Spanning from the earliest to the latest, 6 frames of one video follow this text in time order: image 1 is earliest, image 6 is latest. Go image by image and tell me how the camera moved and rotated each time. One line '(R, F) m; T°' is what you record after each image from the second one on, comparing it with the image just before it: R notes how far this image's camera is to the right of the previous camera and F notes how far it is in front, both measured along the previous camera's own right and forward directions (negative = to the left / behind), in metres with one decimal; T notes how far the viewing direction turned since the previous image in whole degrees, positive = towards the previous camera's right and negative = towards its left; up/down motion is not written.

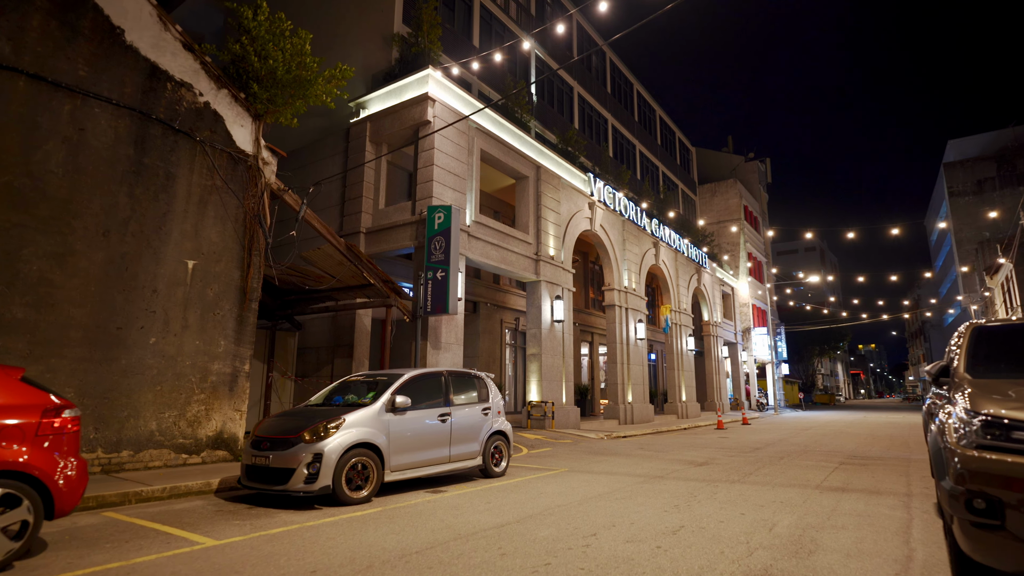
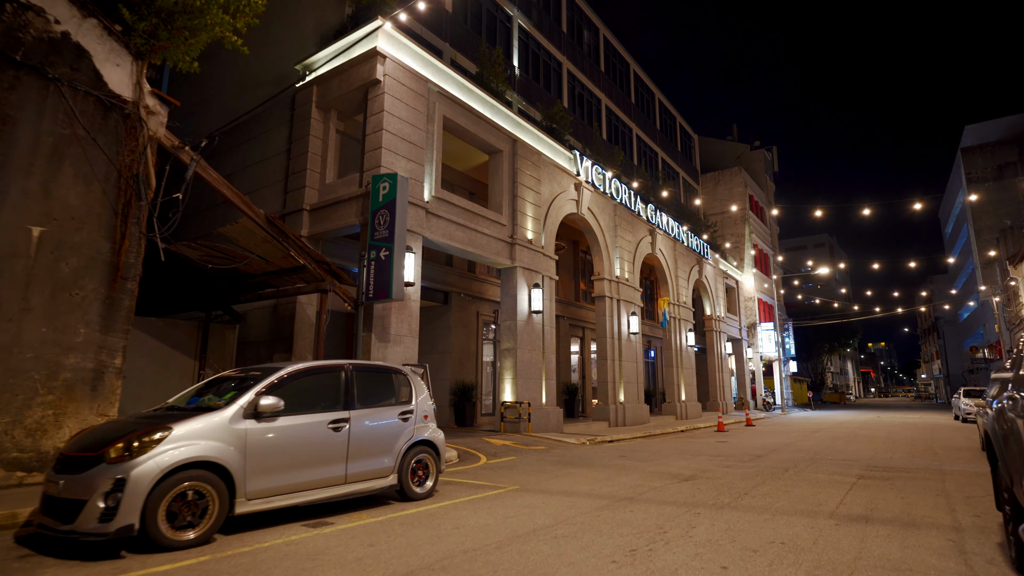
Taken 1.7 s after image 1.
(+1.1, +2.1) m; -1°
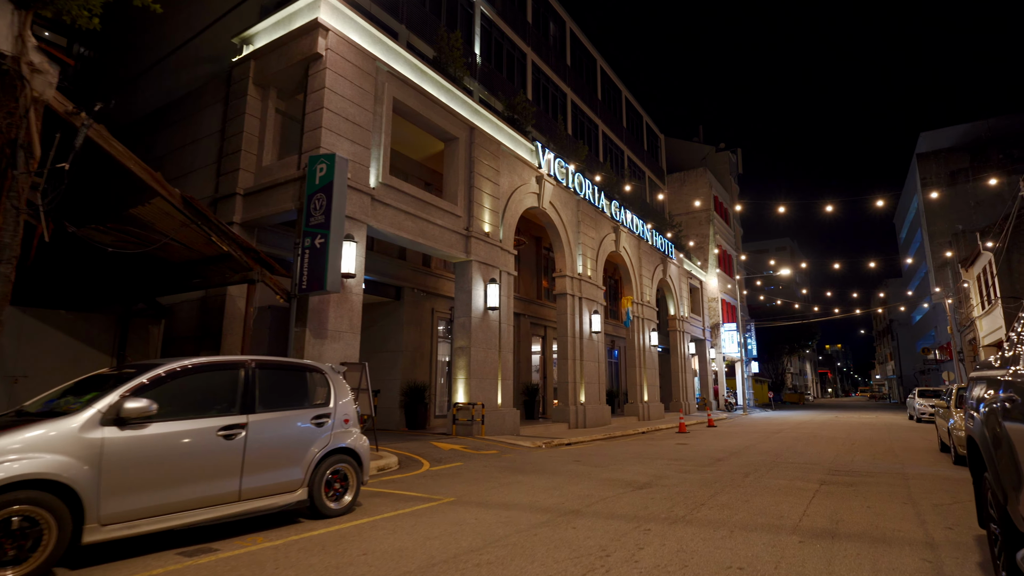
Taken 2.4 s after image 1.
(+0.4, +0.9) m; +3°
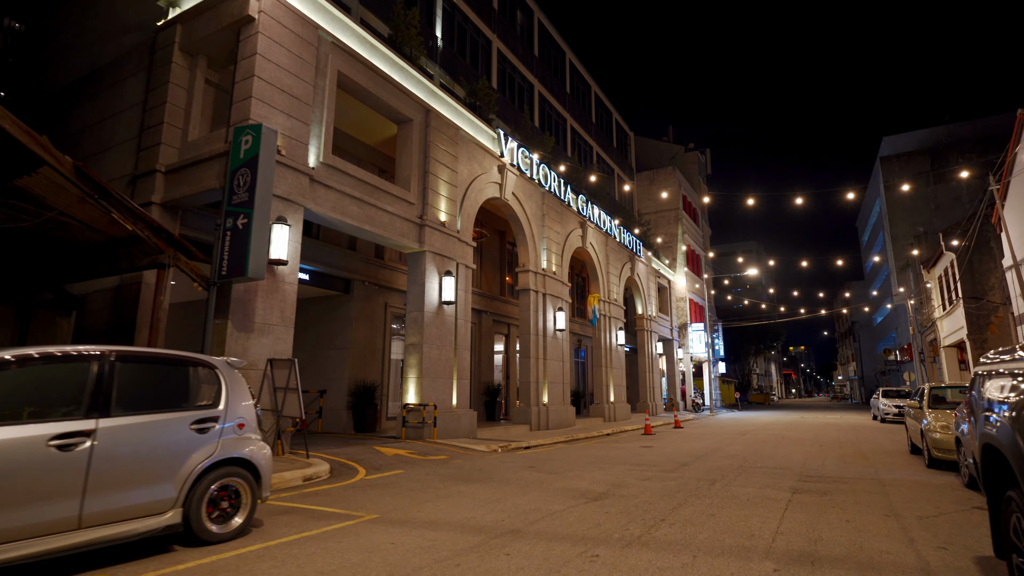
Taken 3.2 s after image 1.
(+0.4, +1.0) m; +3°
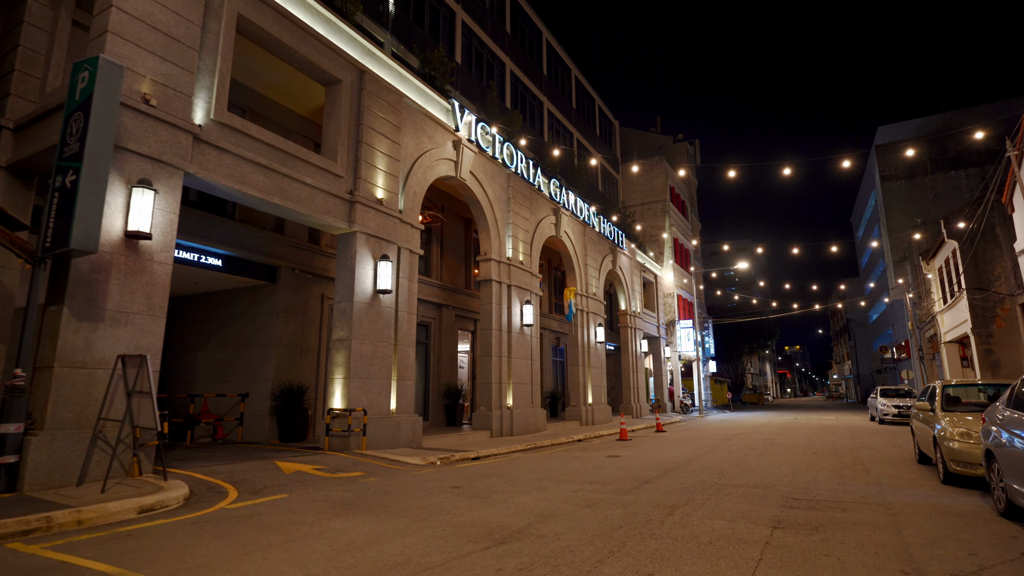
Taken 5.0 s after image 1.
(+1.2, +2.1) m; 0°
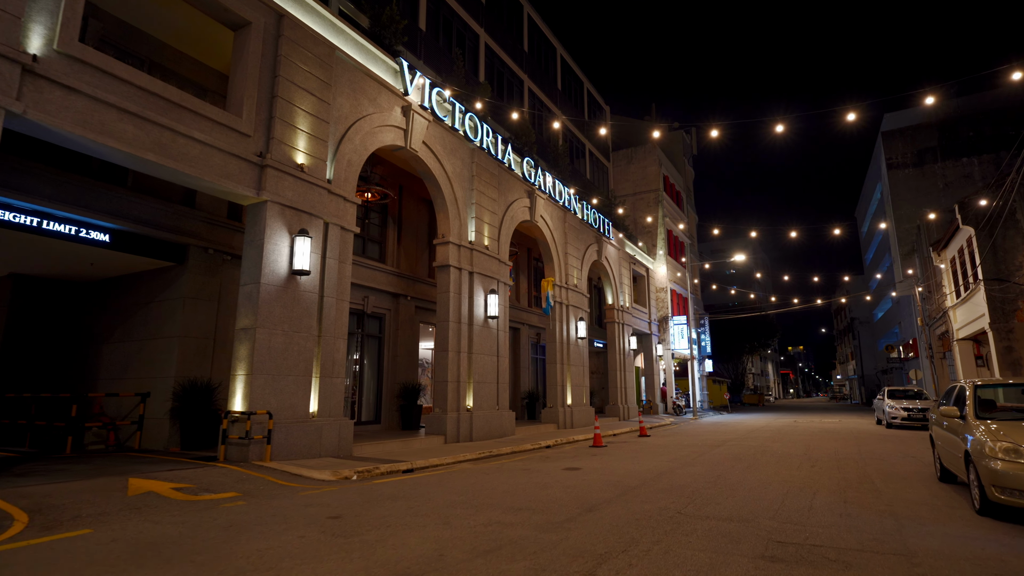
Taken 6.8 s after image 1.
(+1.3, +2.2) m; 0°
